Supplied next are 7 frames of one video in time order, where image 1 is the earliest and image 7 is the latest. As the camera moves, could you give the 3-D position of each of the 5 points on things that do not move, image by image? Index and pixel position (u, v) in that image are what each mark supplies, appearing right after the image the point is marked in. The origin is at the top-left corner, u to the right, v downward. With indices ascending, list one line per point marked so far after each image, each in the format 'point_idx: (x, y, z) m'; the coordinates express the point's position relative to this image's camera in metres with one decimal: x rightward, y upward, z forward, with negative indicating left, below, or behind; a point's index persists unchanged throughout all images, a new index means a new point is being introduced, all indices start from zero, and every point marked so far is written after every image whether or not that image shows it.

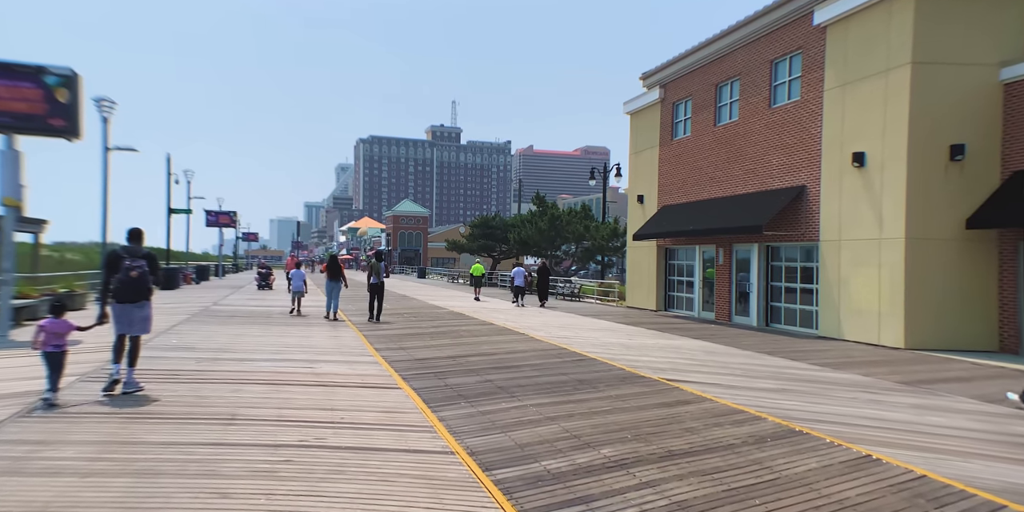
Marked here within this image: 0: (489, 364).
0: (-0.4, -1.8, +9.3) m
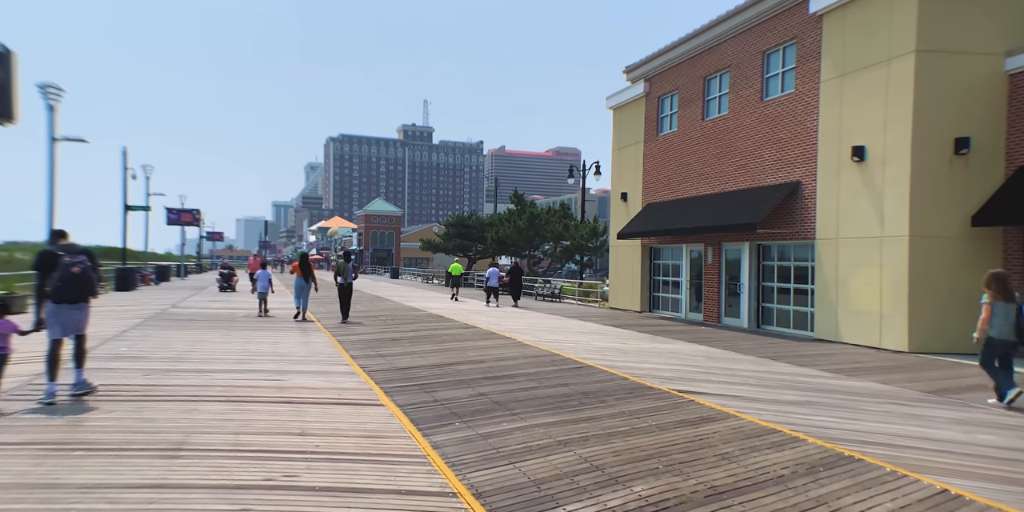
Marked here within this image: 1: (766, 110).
0: (-0.5, -1.8, +8.4) m
1: (+6.9, +4.0, +15.1) m
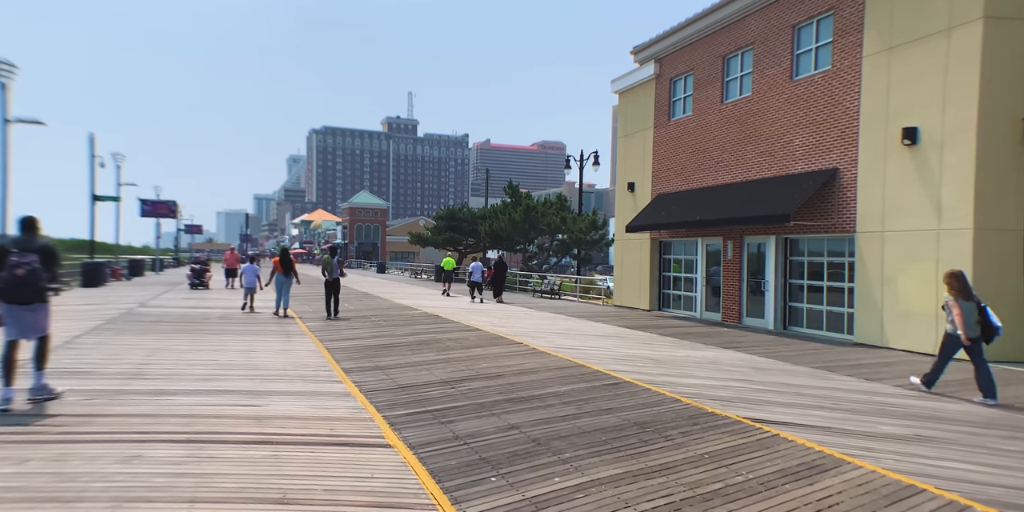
0: (-0.2, -1.7, +6.9) m
1: (+7.1, +4.2, +13.8) m
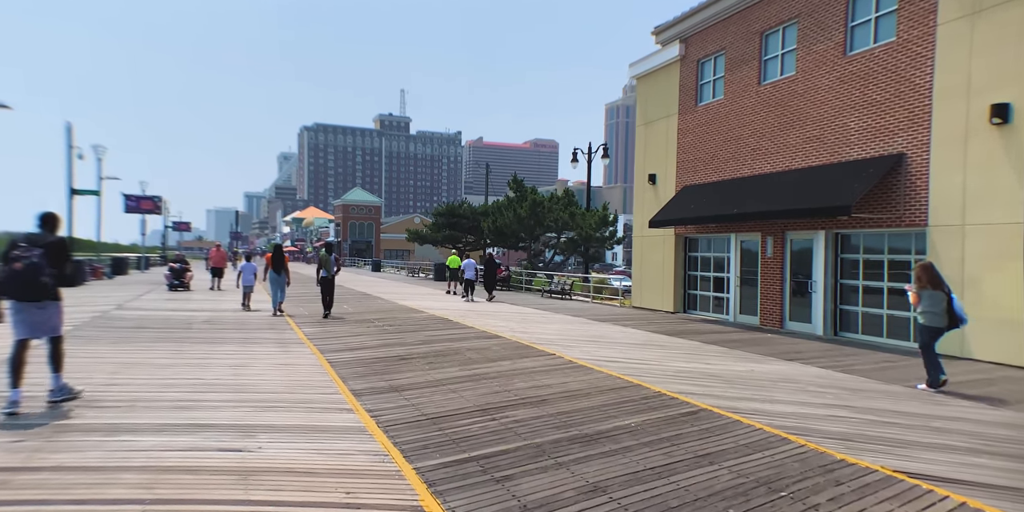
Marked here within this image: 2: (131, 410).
0: (+0.4, -1.7, +5.4) m
1: (+7.6, +4.2, +12.3) m
2: (-4.2, -1.7, +6.1) m
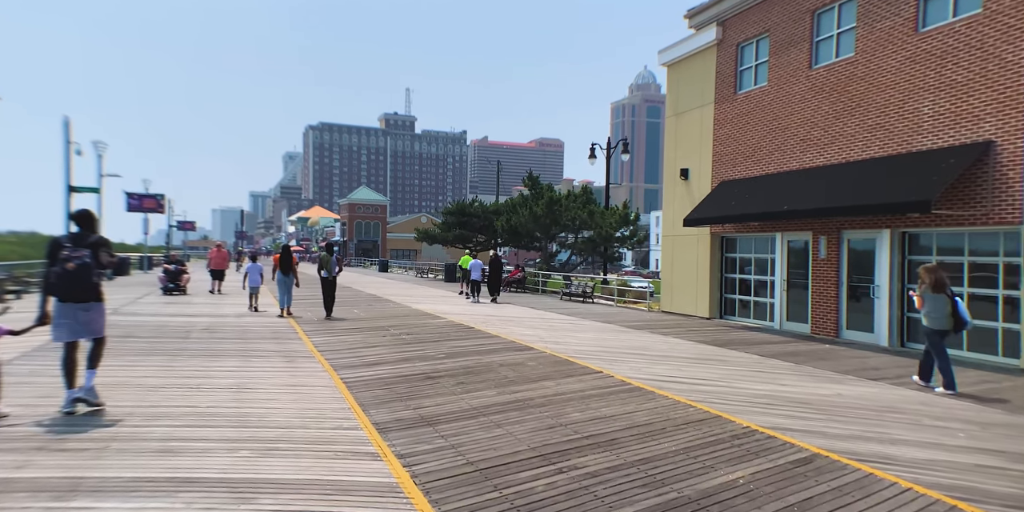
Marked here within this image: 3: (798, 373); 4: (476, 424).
0: (+1.0, -1.7, +4.1) m
1: (+8.2, +4.2, +11.0) m
2: (-3.6, -1.7, +4.8) m
3: (+4.4, -1.8, +8.6) m
4: (-0.4, -1.7, +5.7) m
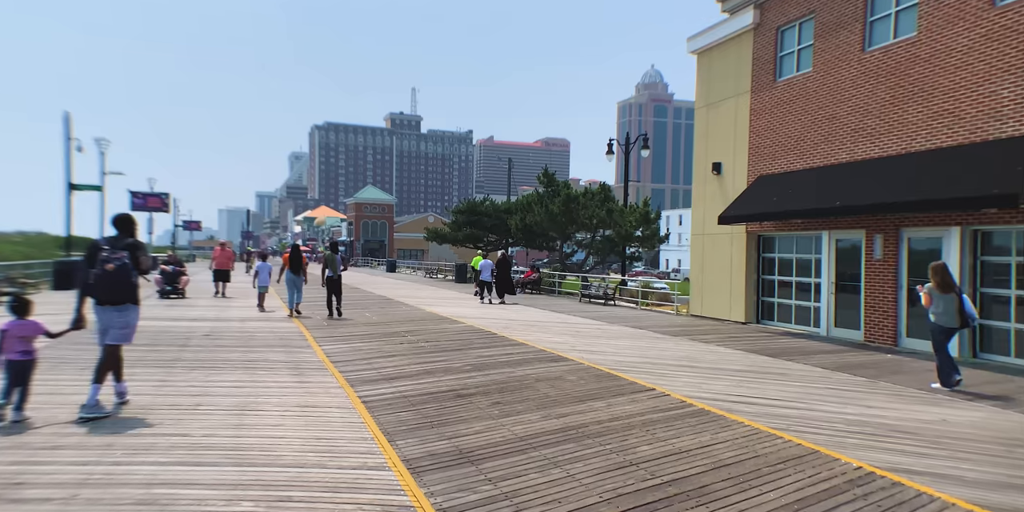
0: (+1.5, -1.8, +3.1) m
1: (+8.8, +4.2, +9.8) m
2: (-3.1, -1.7, +3.8) m
3: (+5.0, -1.8, +7.5) m
4: (+0.2, -1.7, +4.7) m
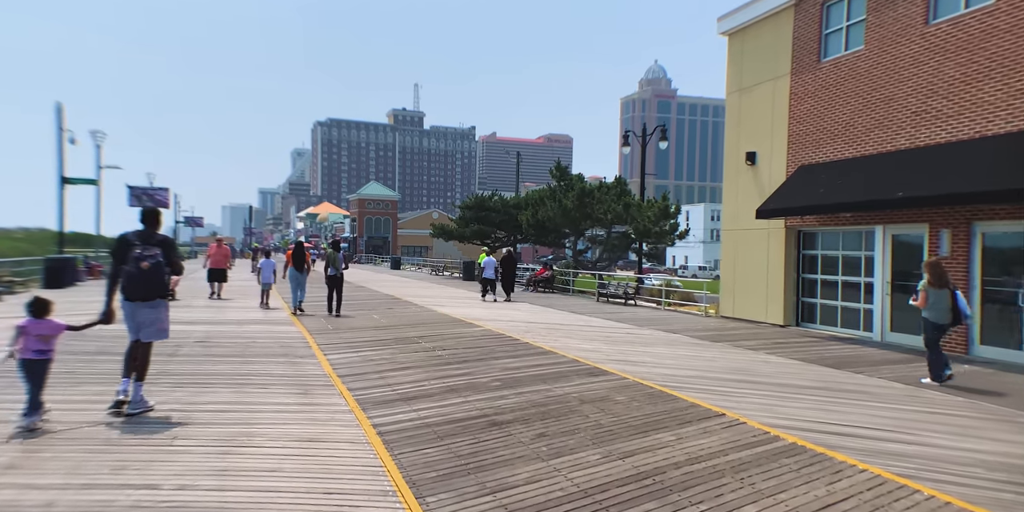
0: (+1.9, -1.8, +1.9) m
1: (+9.2, +4.2, +8.6) m
2: (-2.6, -1.7, +2.6) m
3: (+5.4, -1.8, +6.3) m
4: (+0.6, -1.7, +3.5) m
